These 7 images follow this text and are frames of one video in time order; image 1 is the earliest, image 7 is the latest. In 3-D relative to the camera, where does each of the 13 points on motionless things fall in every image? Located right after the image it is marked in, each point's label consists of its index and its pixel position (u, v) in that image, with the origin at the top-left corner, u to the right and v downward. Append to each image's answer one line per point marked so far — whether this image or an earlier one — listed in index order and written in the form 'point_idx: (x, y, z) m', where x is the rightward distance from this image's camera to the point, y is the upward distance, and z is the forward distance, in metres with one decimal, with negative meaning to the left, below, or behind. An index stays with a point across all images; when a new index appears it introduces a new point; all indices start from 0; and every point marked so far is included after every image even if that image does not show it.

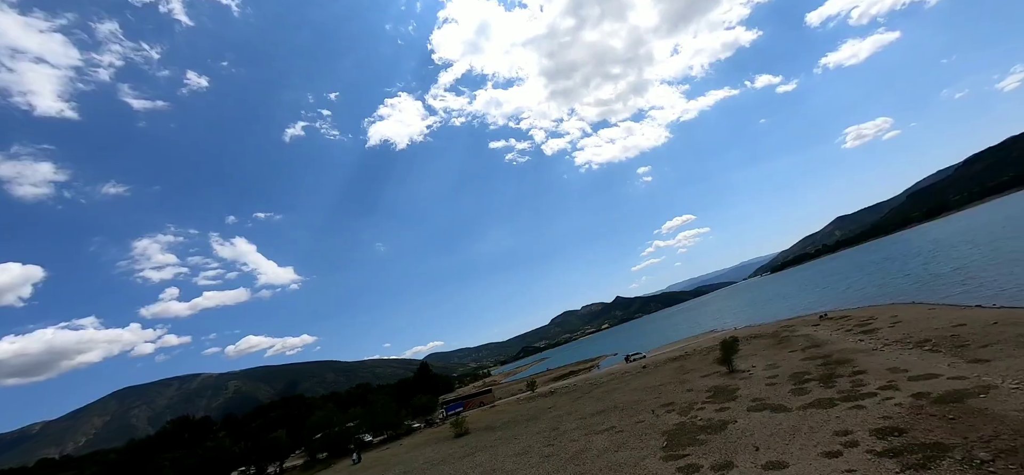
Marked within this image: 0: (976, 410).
0: (+20.9, -7.7, +17.6) m
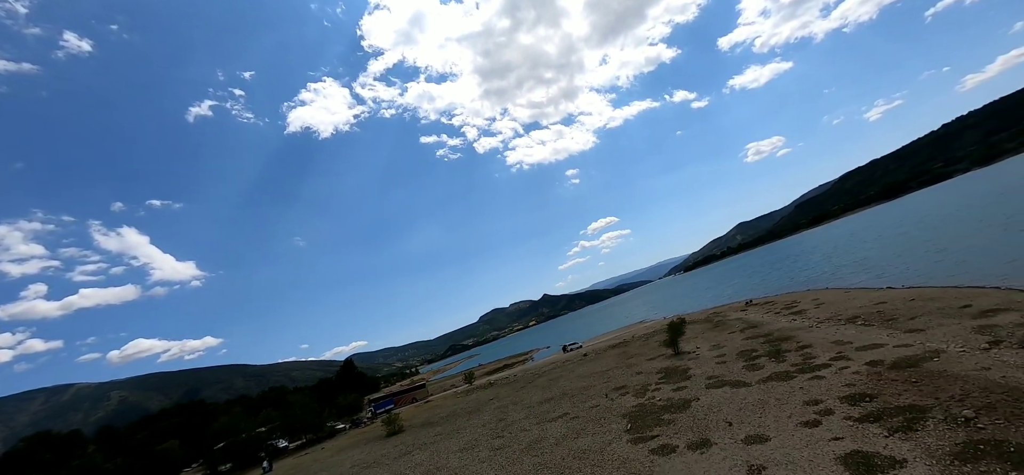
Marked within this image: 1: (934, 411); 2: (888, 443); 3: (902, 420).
0: (+19.3, -6.1, +17.8) m
1: (+16.2, -6.6, +15.1) m
2: (+13.3, -7.3, +13.9) m
3: (+15.1, -7.0, +15.1) m
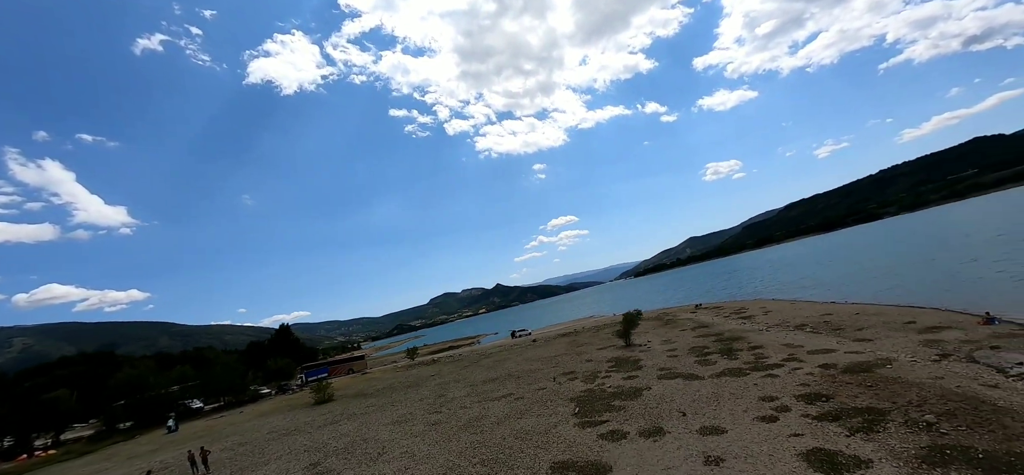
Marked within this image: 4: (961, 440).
0: (+17.0, -6.4, +17.6) m
1: (+14.1, -6.5, +14.6) m
2: (+11.3, -6.9, +13.1) m
3: (+13.0, -6.8, +14.6) m
4: (+13.7, -6.2, +12.0) m
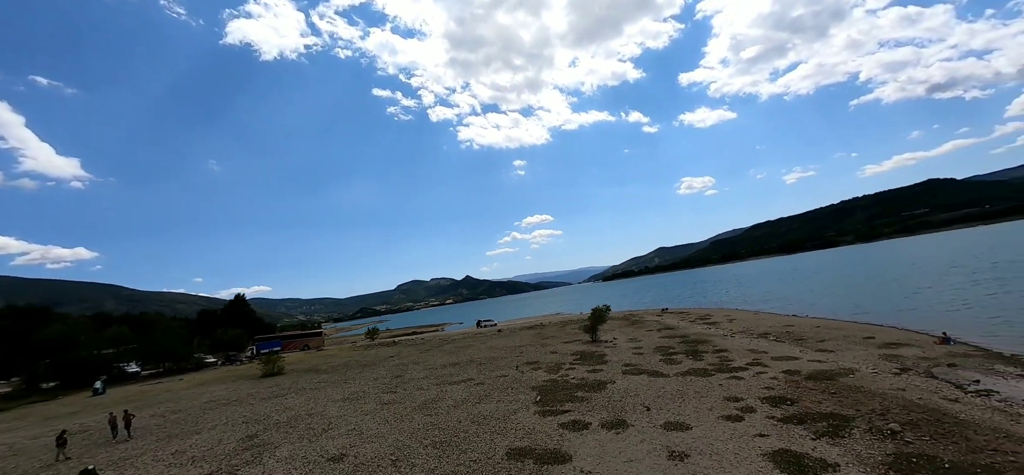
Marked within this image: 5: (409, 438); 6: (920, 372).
0: (+15.3, -6.7, +17.6) m
1: (+12.6, -6.7, +14.4) m
2: (+9.9, -6.8, +12.8) m
3: (+11.5, -6.8, +14.3) m
4: (+12.4, -6.3, +11.8) m
5: (-4.5, -8.8, +17.2) m
6: (+19.3, -6.4, +18.5) m
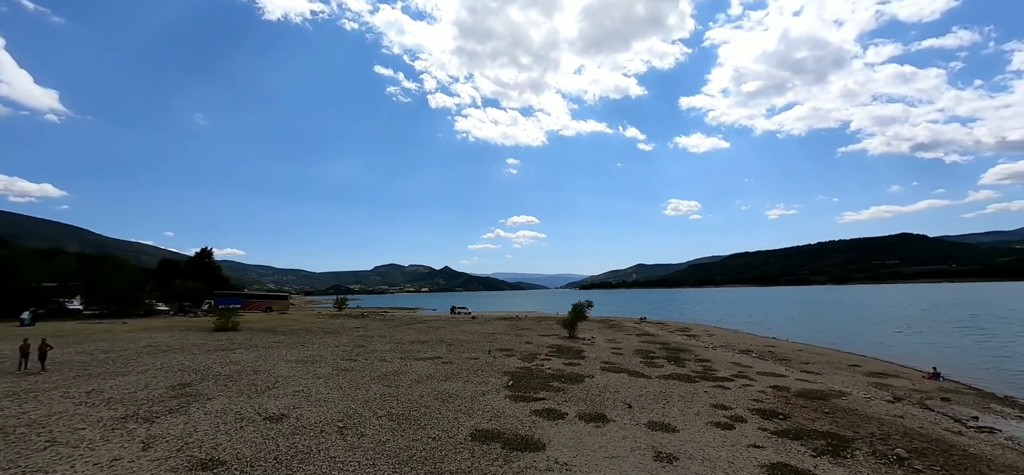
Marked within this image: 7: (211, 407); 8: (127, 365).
0: (+14.1, -7.3, +16.6) m
1: (+11.6, -6.9, +13.2) m
2: (+8.9, -6.6, +11.5) m
3: (+10.4, -6.9, +13.1) m
4: (+11.5, -6.5, +10.6) m
5: (-5.8, -6.6, +15.3) m
6: (+18.0, -7.4, +17.6) m
7: (-10.7, -6.0, +14.0) m
8: (-19.0, -6.2, +19.3) m
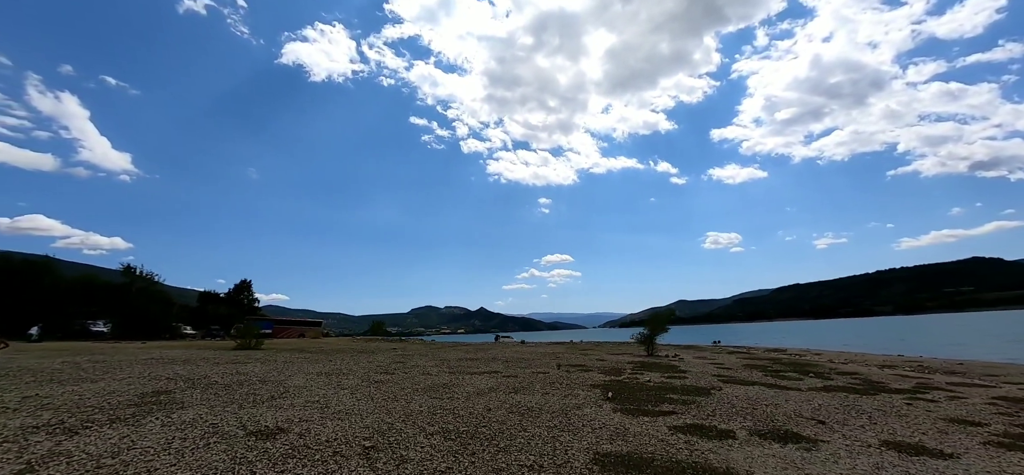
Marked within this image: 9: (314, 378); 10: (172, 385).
0: (+17.2, -4.8, +9.7) m
1: (+14.4, -4.2, +6.6) m
2: (+11.6, -3.8, +5.1) m
3: (+13.2, -4.2, +6.5) m
4: (+14.1, -3.6, +4.0) m
5: (-2.8, -4.7, +10.1) m
6: (+21.2, -4.9, +10.4) m
7: (-7.8, -4.2, +9.2) m
8: (-15.6, -5.2, +15.1) m
9: (-8.2, -5.9, +16.4) m
10: (-11.6, -5.0, +13.4) m
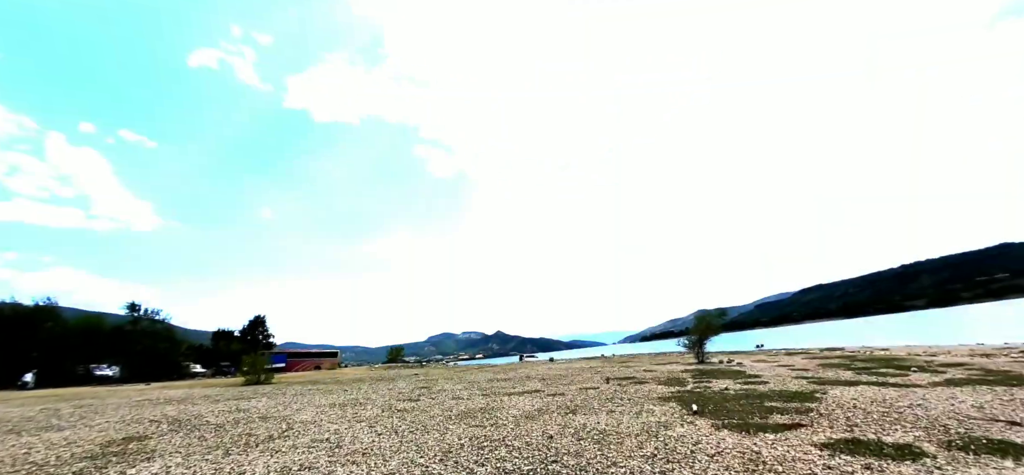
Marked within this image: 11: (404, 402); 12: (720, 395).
0: (+18.5, -2.8, +6.6) m
1: (+15.6, -2.3, +3.6) m
2: (+12.8, -2.0, +2.2) m
3: (+14.5, -2.3, +3.6) m
4: (+15.2, -1.5, +1.1) m
5: (-1.3, -4.2, +7.5) m
6: (+22.6, -2.7, +7.2) m
7: (-6.4, -4.0, +6.7) m
8: (-13.9, -5.9, +12.8) m
9: (-6.5, -6.1, +13.8) m
10: (-10.0, -5.3, +11.0) m
11: (-4.3, -6.6, +15.9) m
12: (+6.9, -5.3, +13.1) m
